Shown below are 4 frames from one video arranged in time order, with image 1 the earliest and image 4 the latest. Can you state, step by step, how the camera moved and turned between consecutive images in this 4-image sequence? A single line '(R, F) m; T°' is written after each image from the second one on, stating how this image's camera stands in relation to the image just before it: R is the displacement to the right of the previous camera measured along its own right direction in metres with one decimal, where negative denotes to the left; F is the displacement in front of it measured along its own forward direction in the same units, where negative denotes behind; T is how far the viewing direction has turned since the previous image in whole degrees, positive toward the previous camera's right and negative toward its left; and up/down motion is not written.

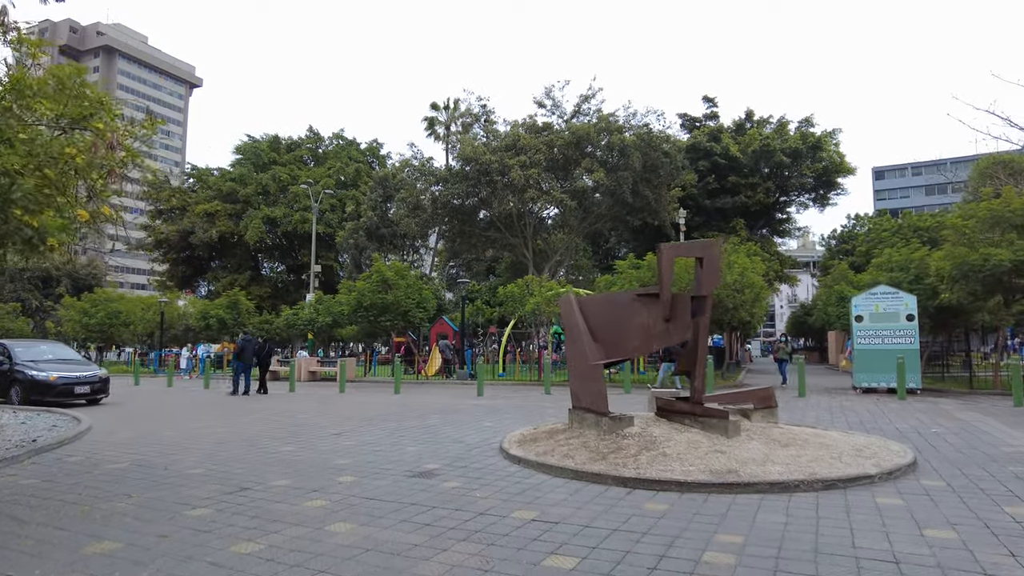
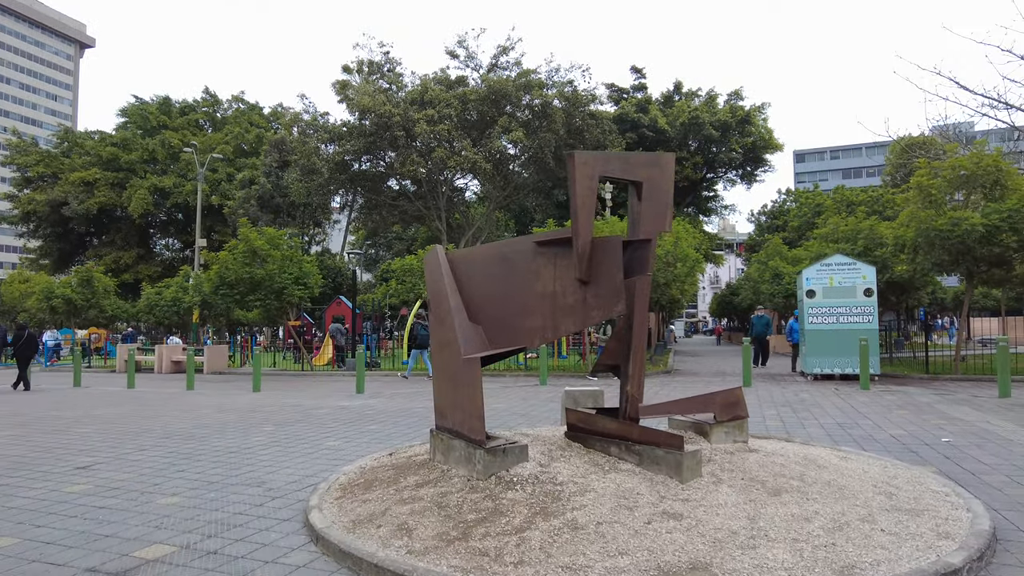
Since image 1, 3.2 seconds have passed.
(+0.9, +3.4) m; +6°
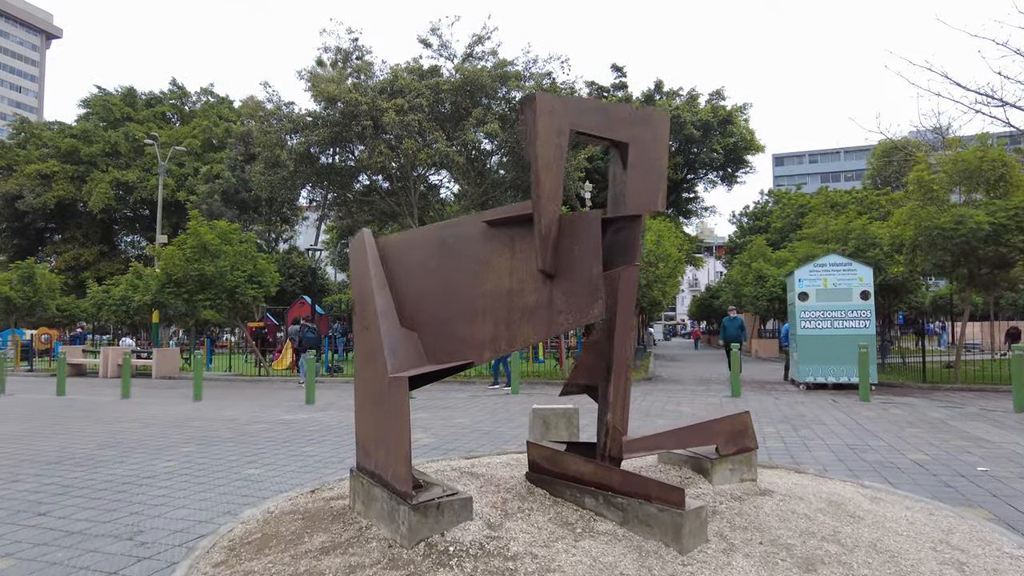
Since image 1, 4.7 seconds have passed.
(+0.2, +1.3) m; +2°
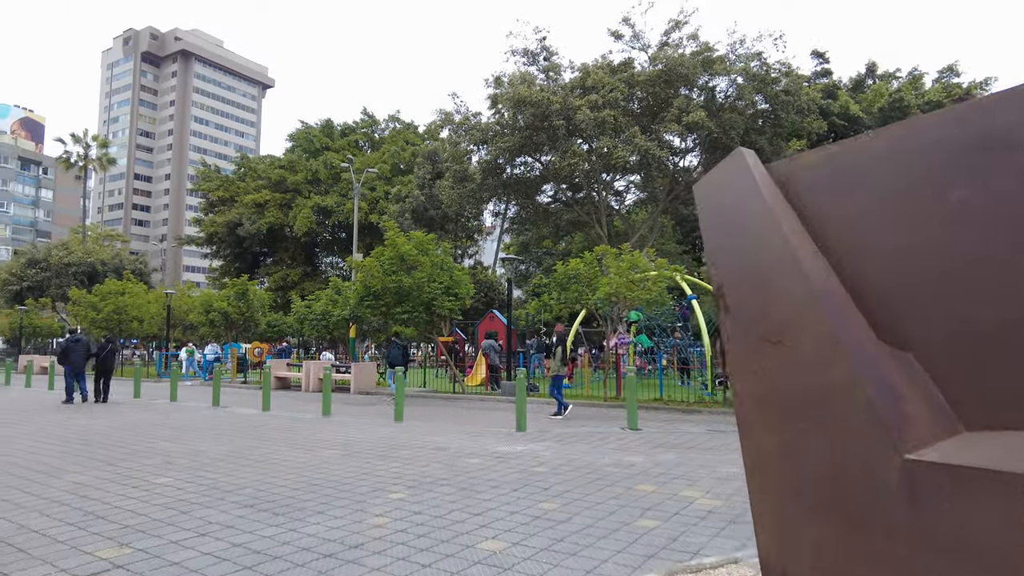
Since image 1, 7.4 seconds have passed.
(-1.2, +2.1) m; -15°
